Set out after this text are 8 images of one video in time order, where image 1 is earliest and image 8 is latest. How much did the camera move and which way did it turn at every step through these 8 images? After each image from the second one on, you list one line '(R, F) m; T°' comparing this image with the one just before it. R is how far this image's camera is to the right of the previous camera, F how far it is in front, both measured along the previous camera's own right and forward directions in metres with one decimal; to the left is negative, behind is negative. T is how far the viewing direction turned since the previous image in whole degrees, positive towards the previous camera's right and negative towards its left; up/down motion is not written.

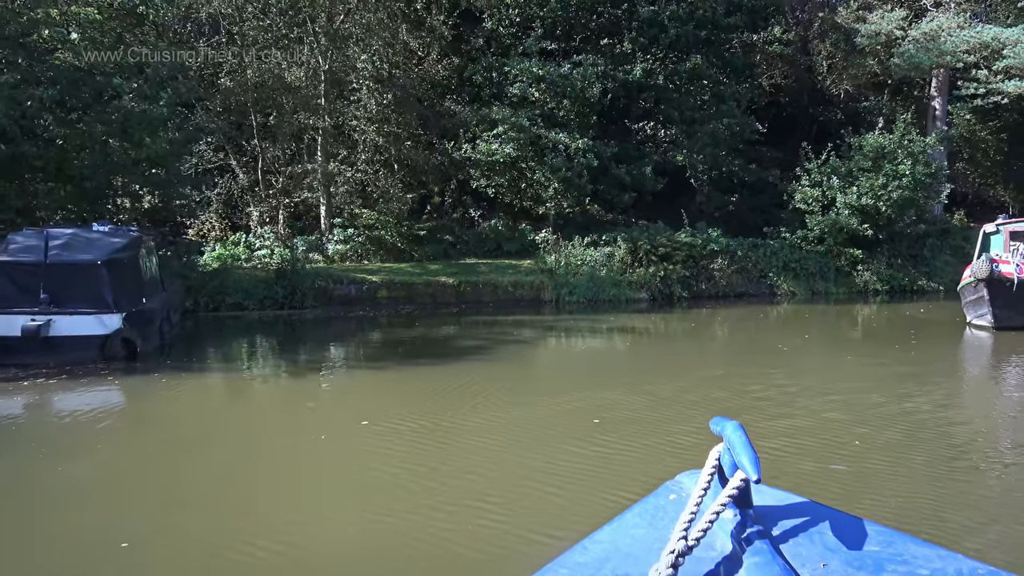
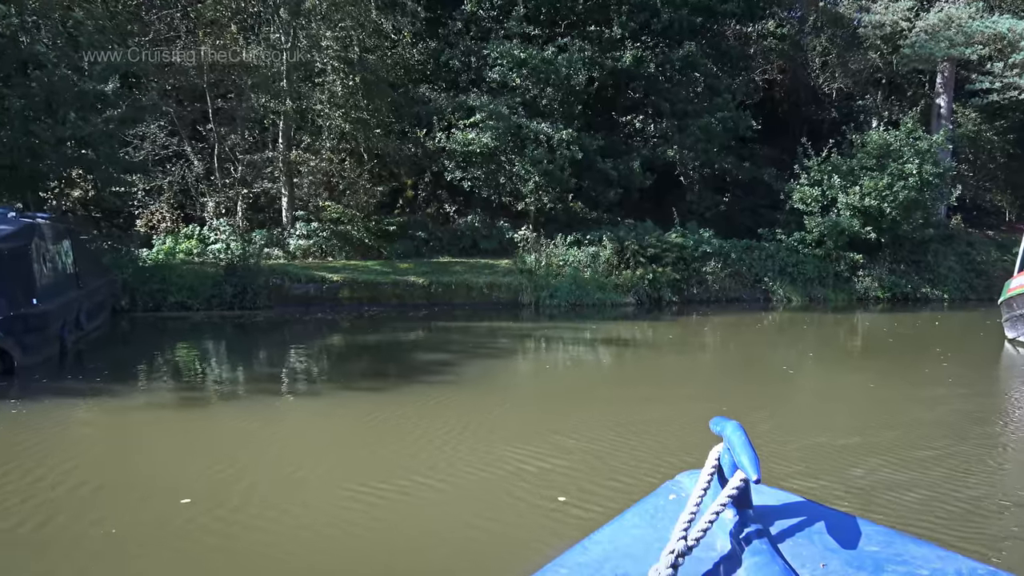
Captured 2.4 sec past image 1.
(+0.1, +1.4) m; +1°
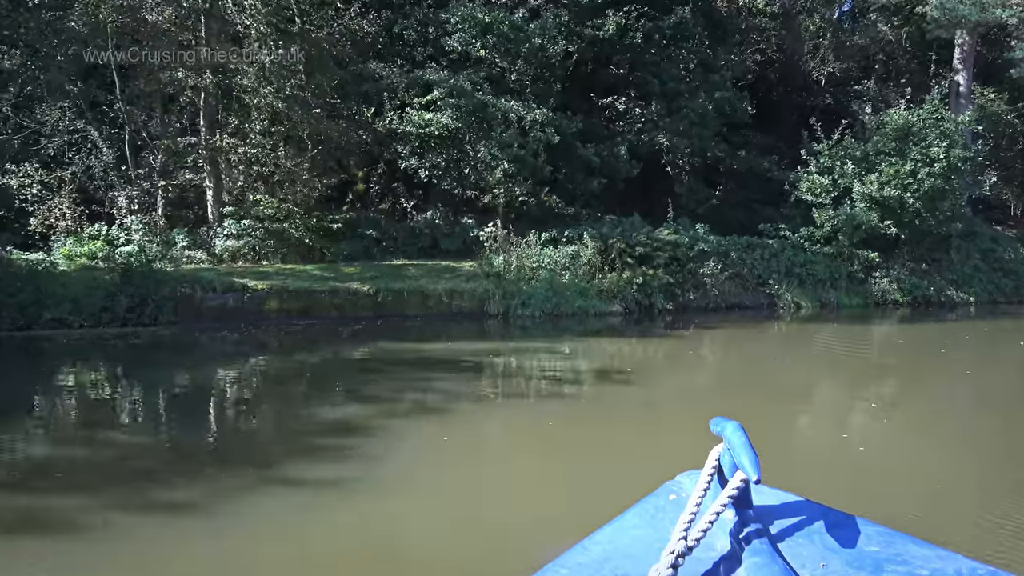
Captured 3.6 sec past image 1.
(+0.1, +2.5) m; +2°
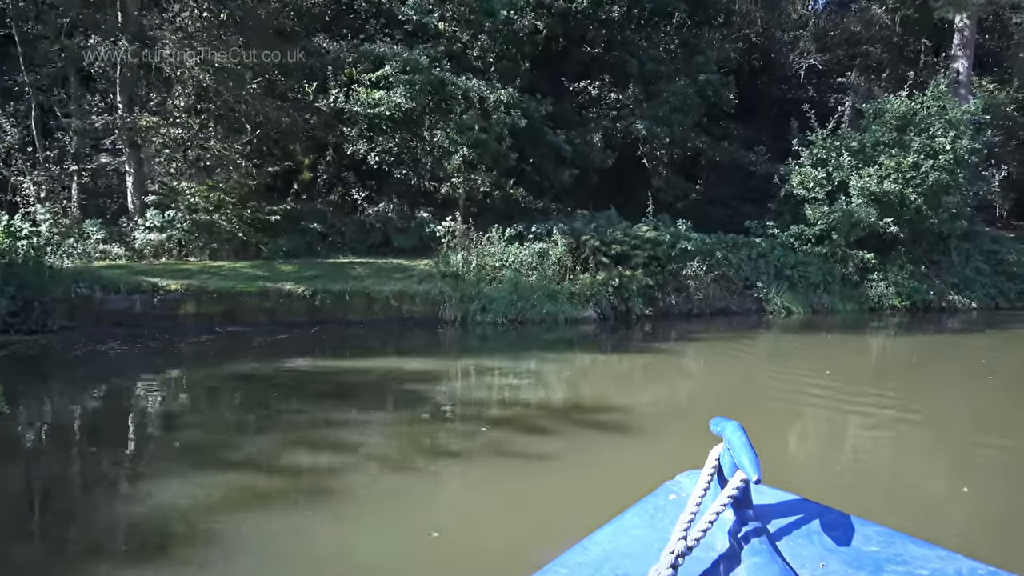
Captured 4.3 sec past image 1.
(+0.1, +1.6) m; +2°
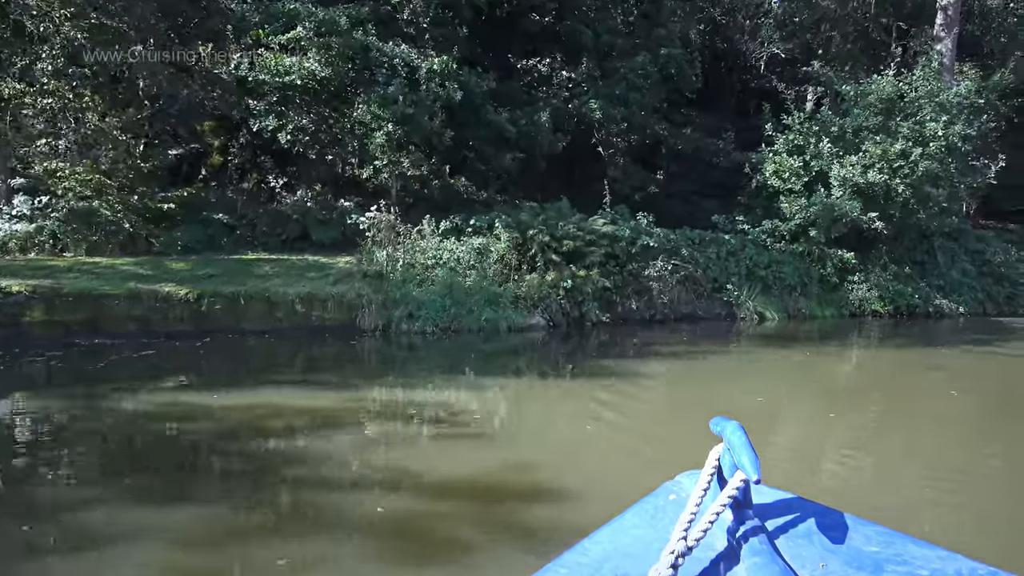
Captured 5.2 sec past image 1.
(+0.2, +1.8) m; +3°
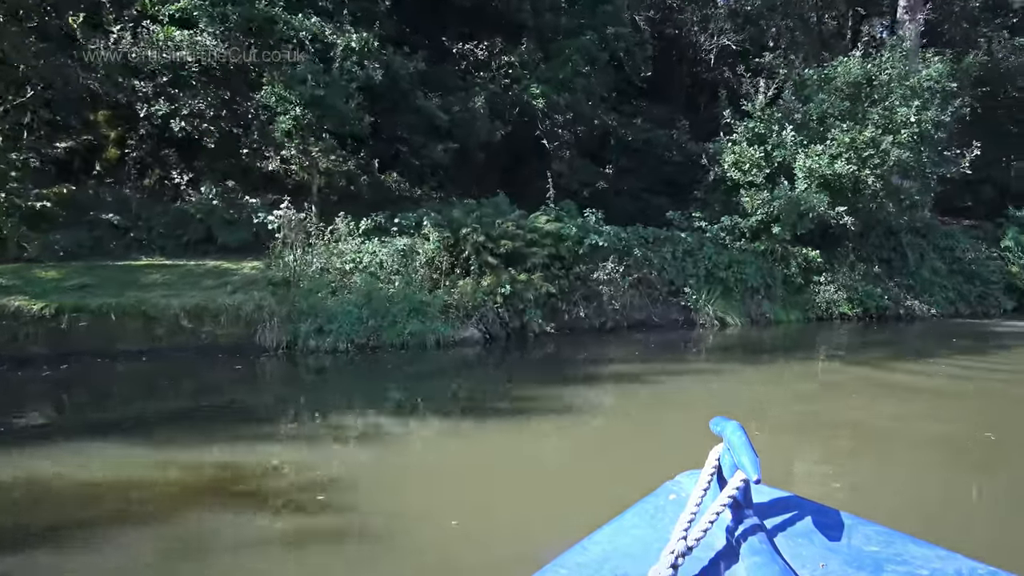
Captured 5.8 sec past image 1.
(+0.2, +1.3) m; +3°
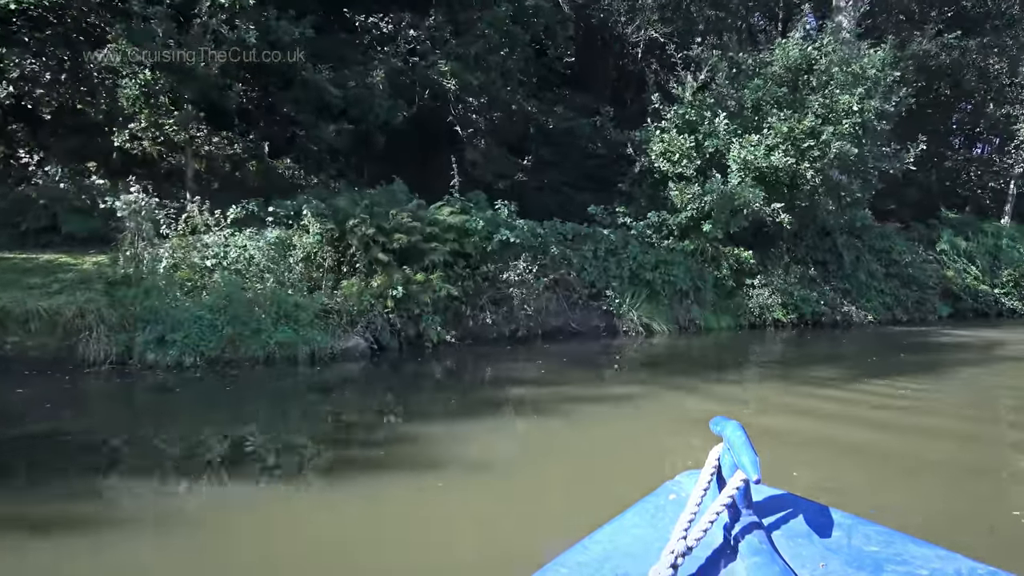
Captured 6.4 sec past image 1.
(+0.3, +1.3) m; +5°
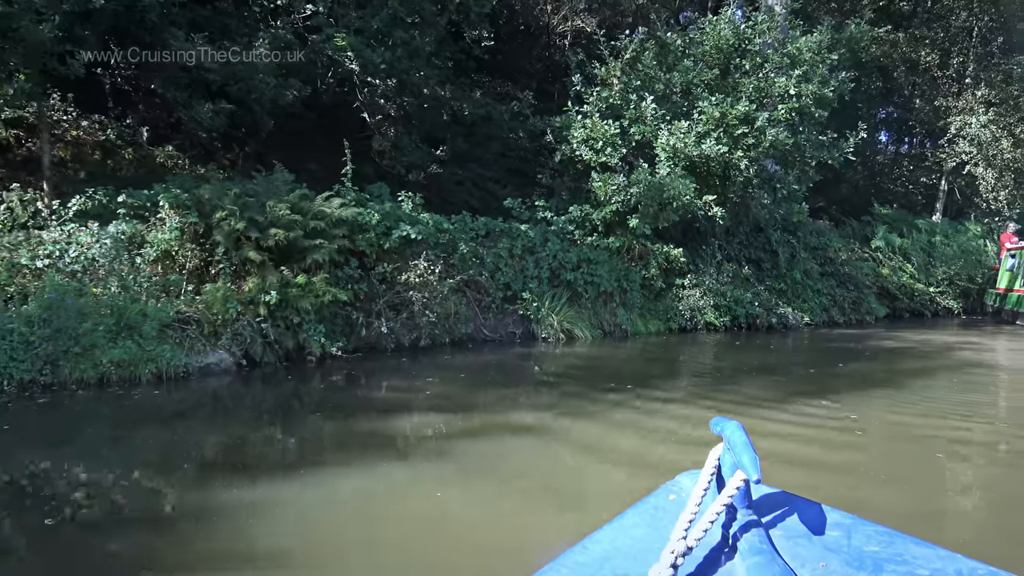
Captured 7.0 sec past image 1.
(+0.3, +1.0) m; +4°
